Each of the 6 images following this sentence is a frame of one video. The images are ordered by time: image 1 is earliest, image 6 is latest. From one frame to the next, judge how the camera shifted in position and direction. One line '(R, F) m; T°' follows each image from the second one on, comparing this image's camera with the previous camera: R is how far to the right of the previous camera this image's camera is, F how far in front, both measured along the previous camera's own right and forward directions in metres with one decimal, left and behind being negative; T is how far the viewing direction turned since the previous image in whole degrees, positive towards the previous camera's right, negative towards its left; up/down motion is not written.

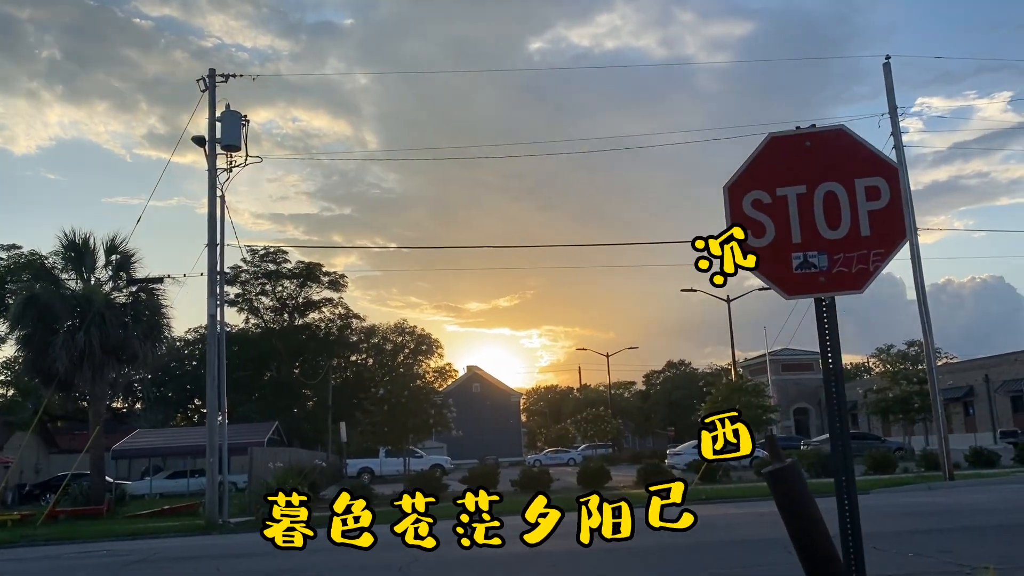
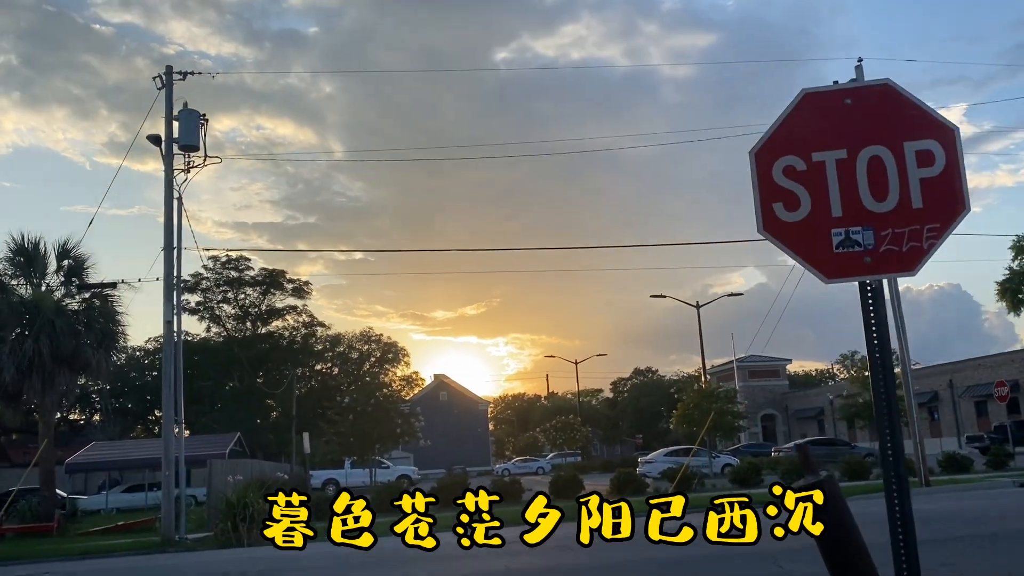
(-0.1, +0.6) m; +2°
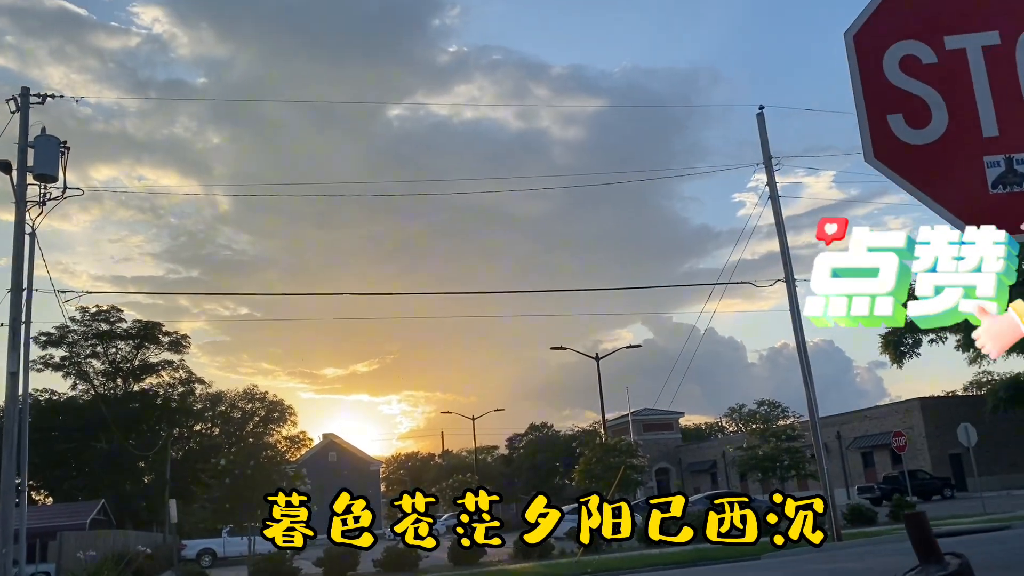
(-0.1, +1.4) m; +7°
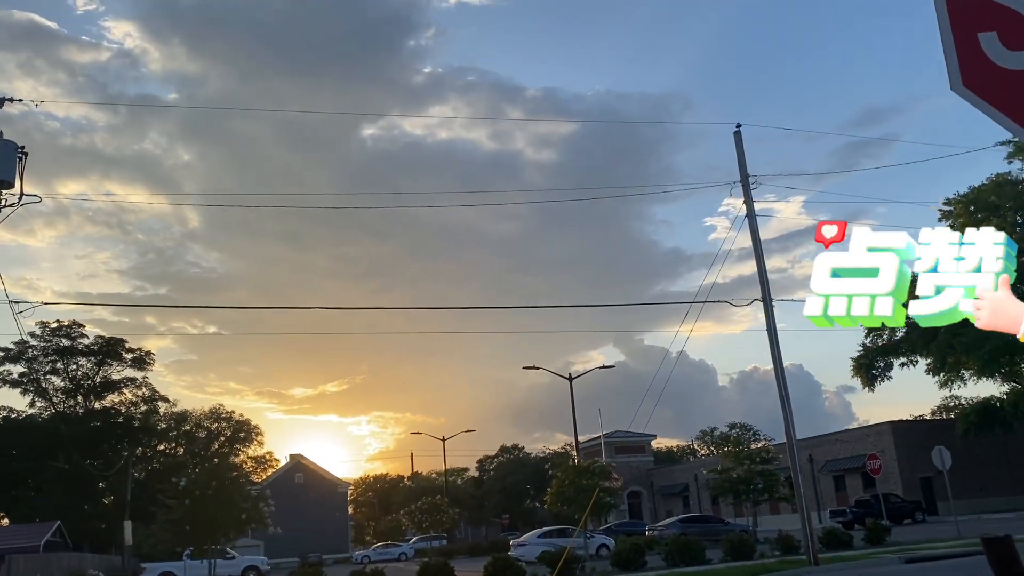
(0.0, +0.5) m; +2°
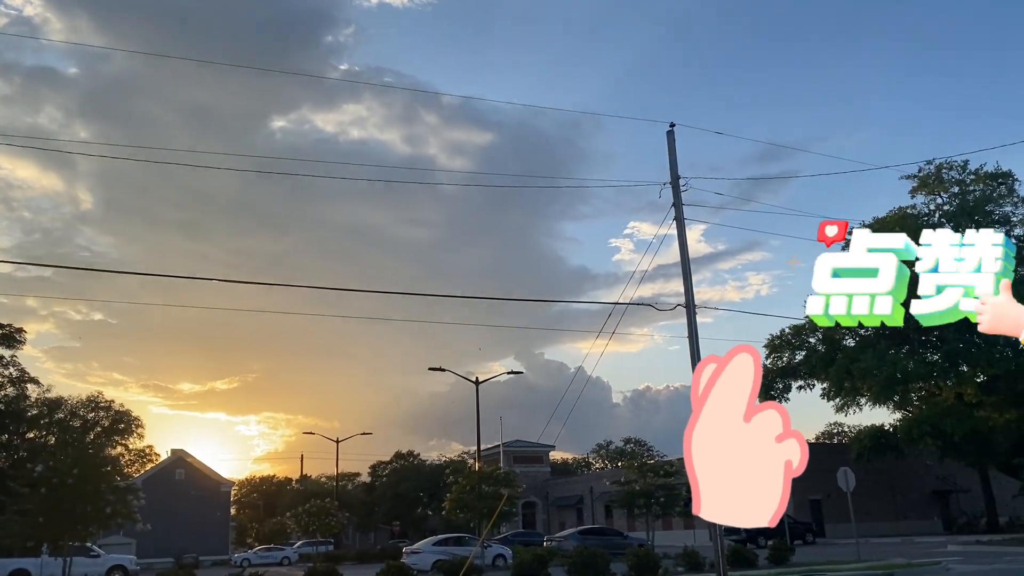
(-0.2, +1.4) m; +6°
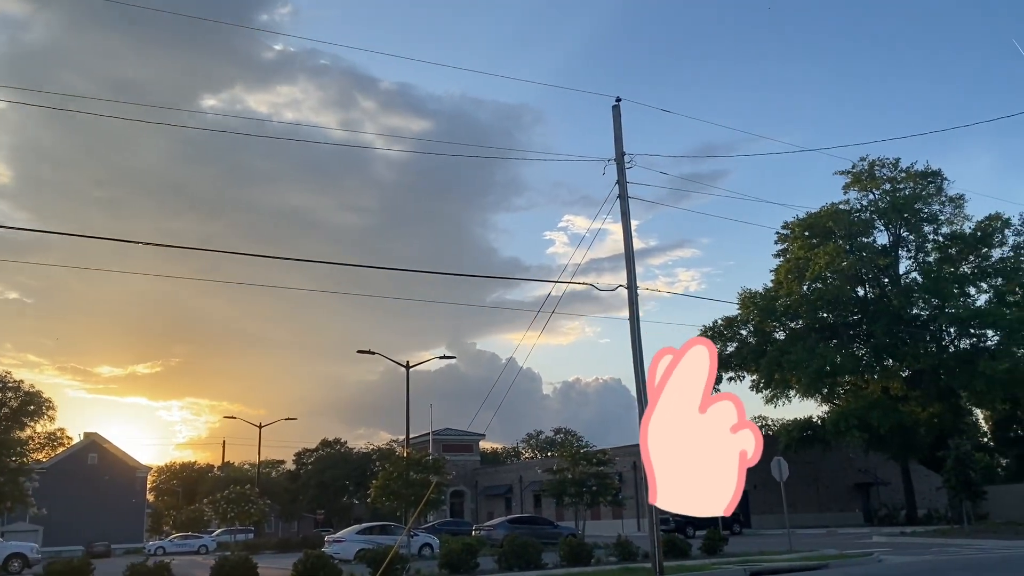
(0.0, +1.0) m; +4°
